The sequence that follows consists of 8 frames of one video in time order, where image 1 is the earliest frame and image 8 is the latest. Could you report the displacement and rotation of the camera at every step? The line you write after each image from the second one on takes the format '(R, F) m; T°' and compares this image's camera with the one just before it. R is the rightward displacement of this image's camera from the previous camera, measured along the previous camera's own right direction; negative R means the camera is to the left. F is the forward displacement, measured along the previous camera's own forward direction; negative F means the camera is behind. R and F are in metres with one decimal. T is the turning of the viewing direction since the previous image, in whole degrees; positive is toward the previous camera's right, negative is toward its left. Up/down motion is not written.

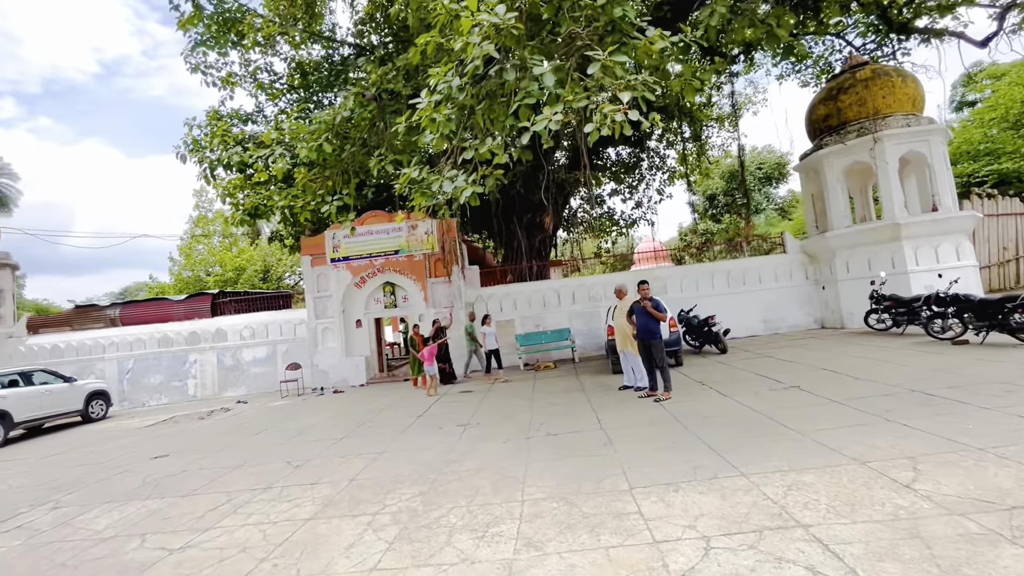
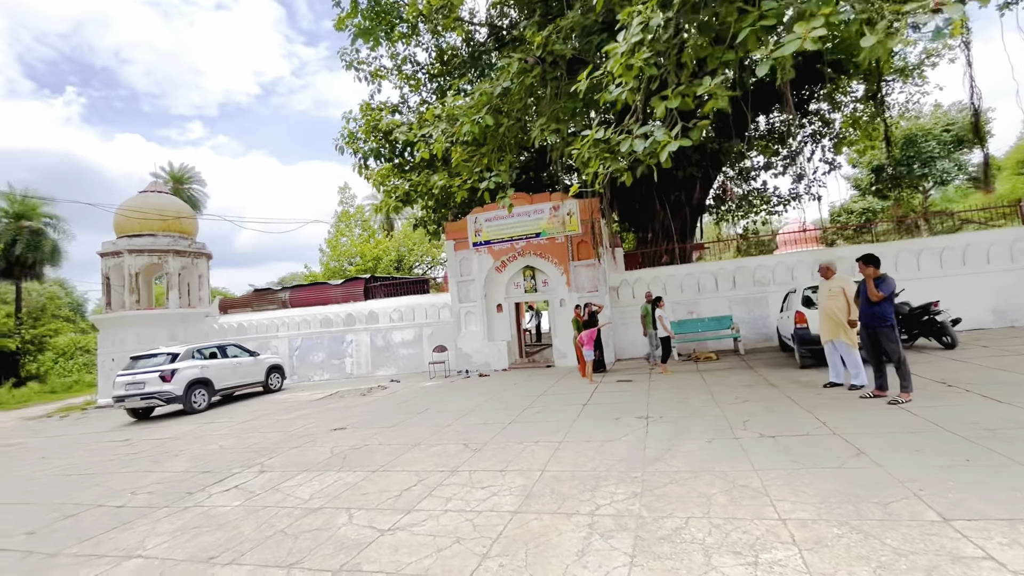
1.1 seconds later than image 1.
(-0.9, +0.5) m; -13°
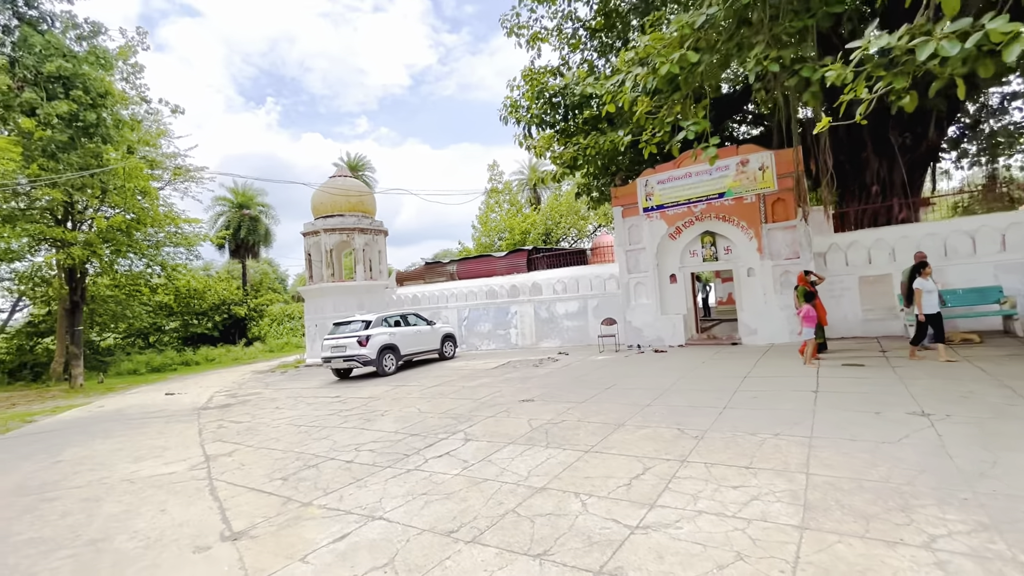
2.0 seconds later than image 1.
(-0.8, +0.5) m; -16°
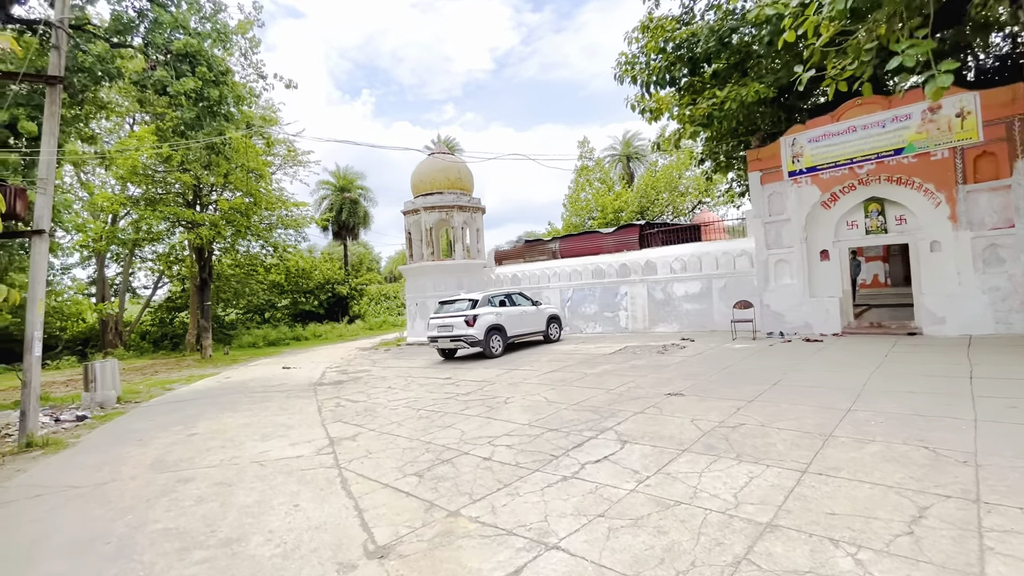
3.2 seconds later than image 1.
(-0.8, +0.9) m; -10°
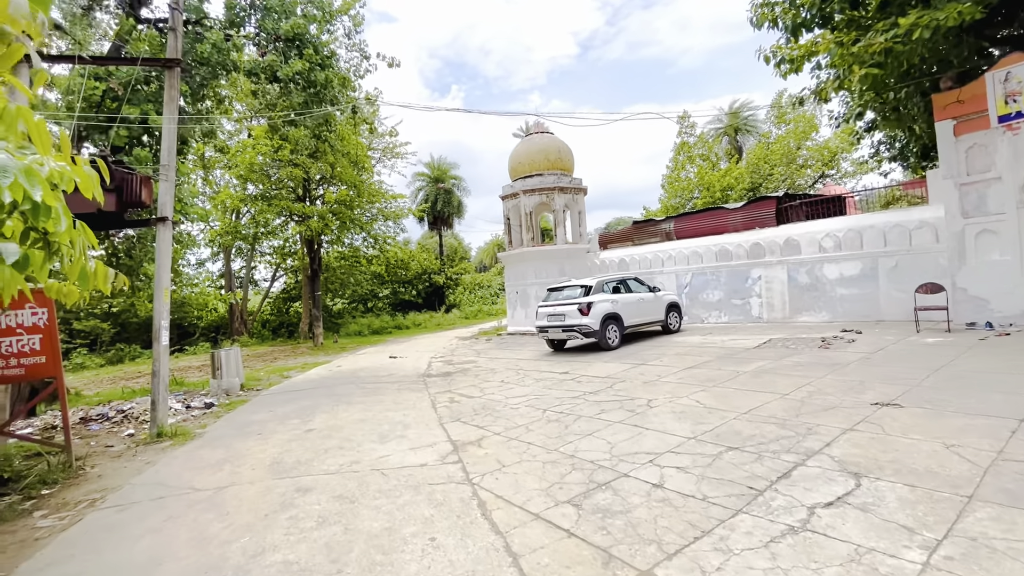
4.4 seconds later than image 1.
(-0.7, +0.9) m; -10°
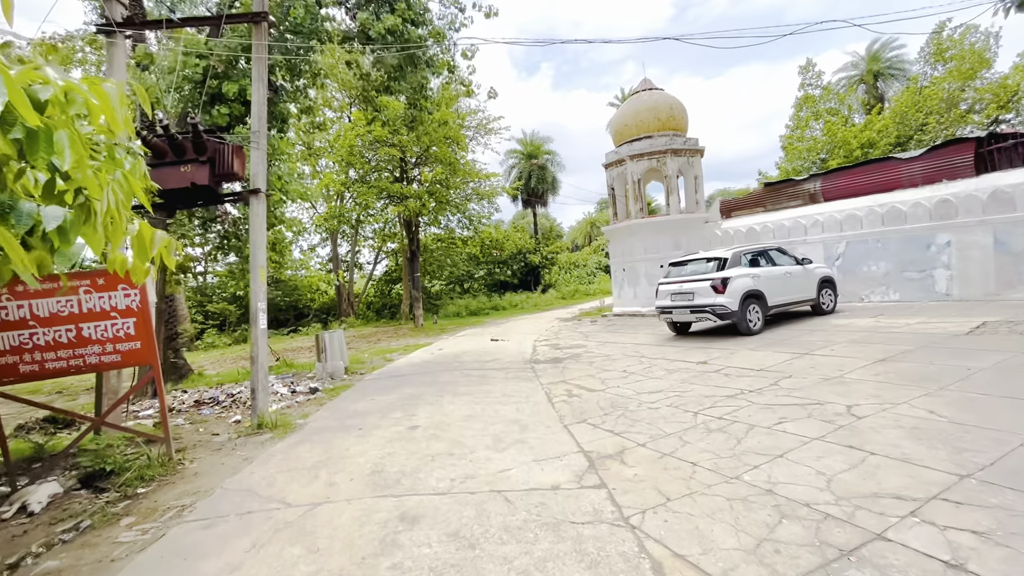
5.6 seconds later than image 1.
(-0.5, +1.1) m; -11°
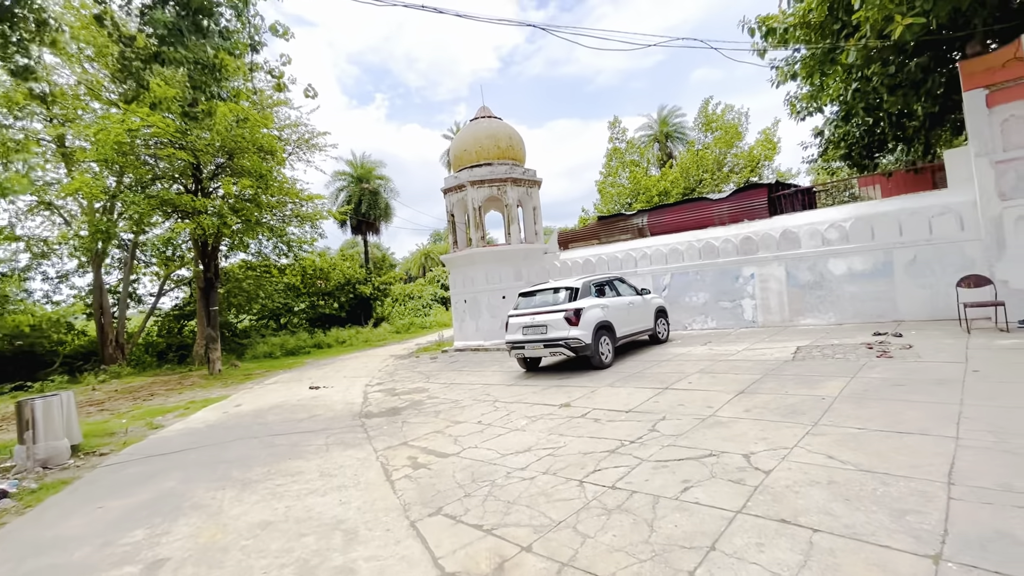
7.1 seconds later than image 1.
(0.0, +1.3) m; +20°
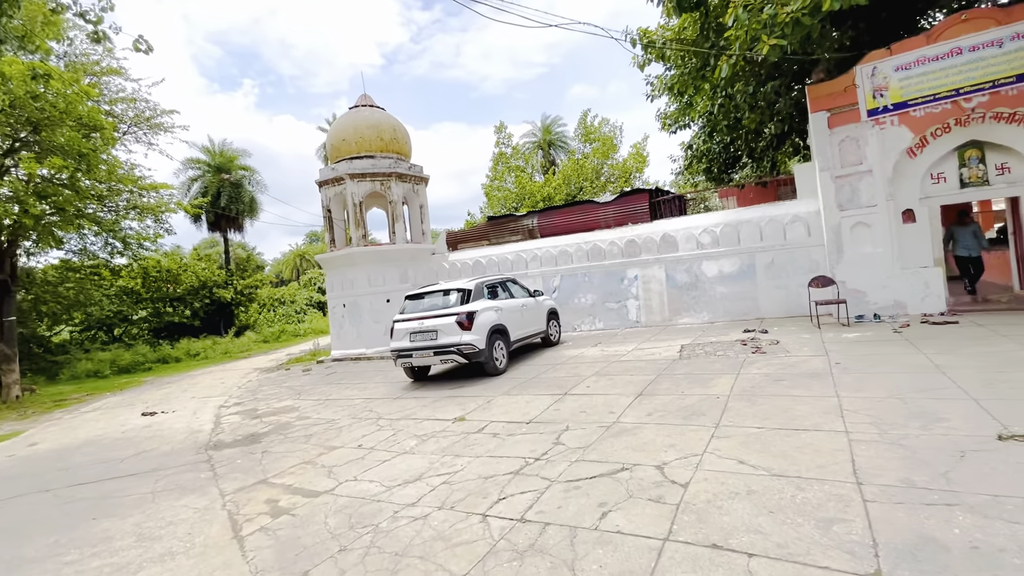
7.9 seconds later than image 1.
(0.0, +0.6) m; +14°
